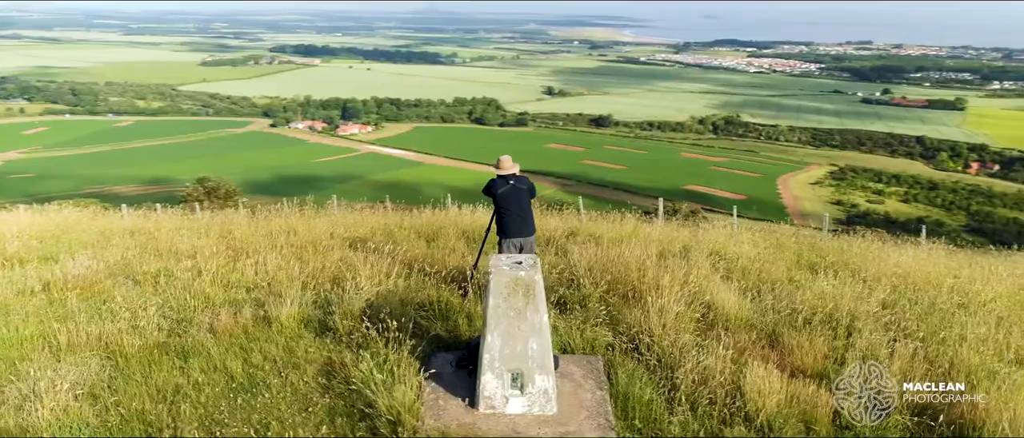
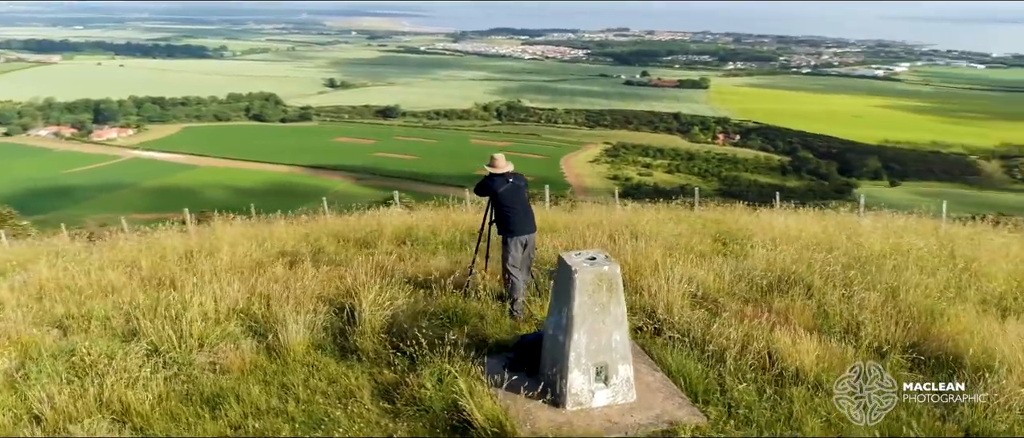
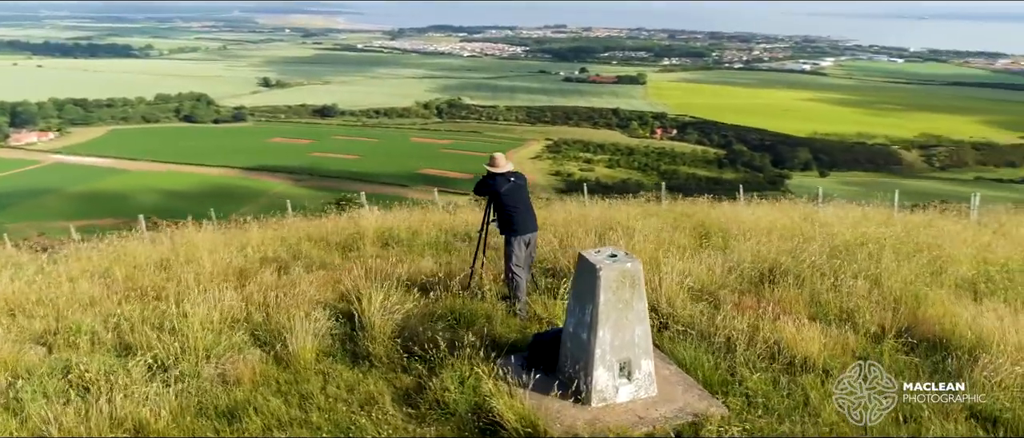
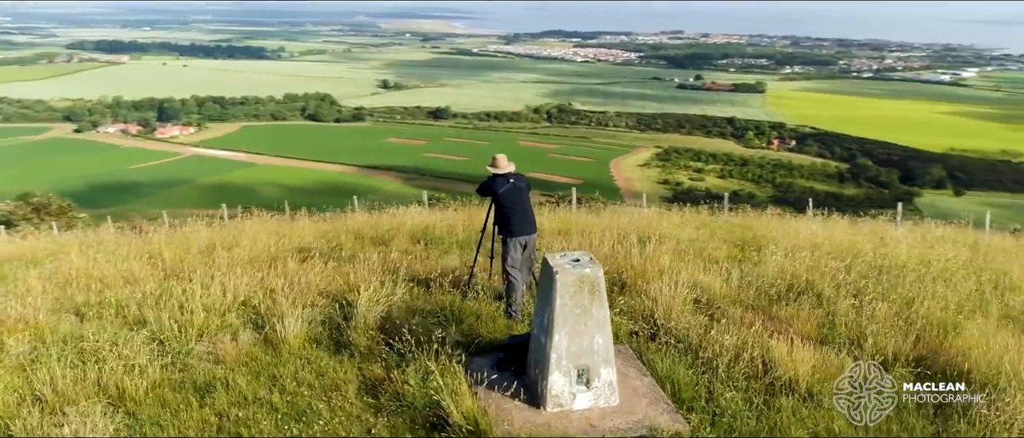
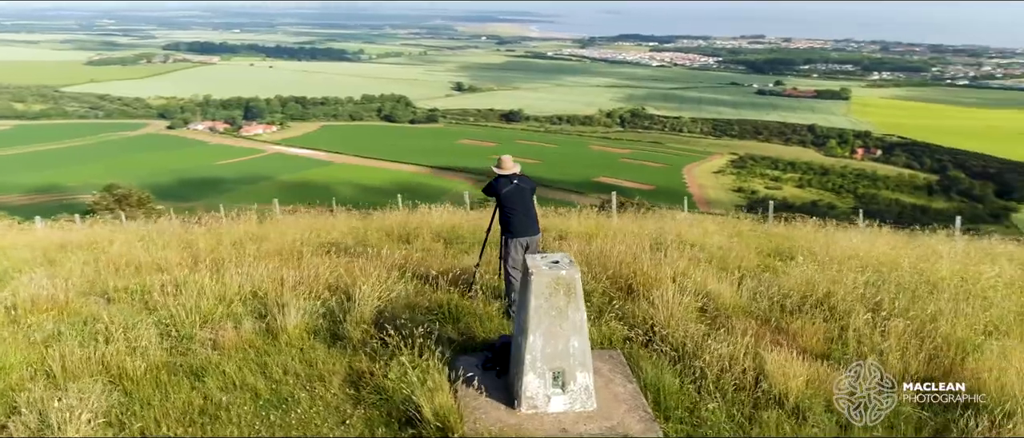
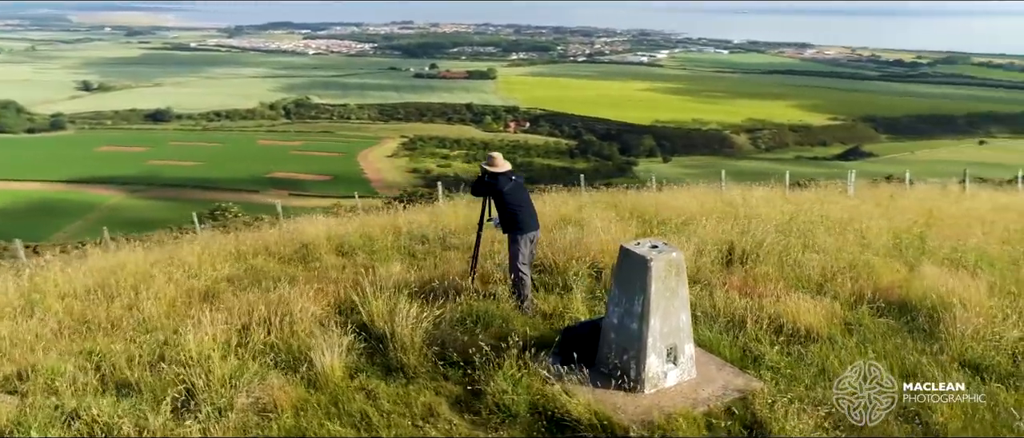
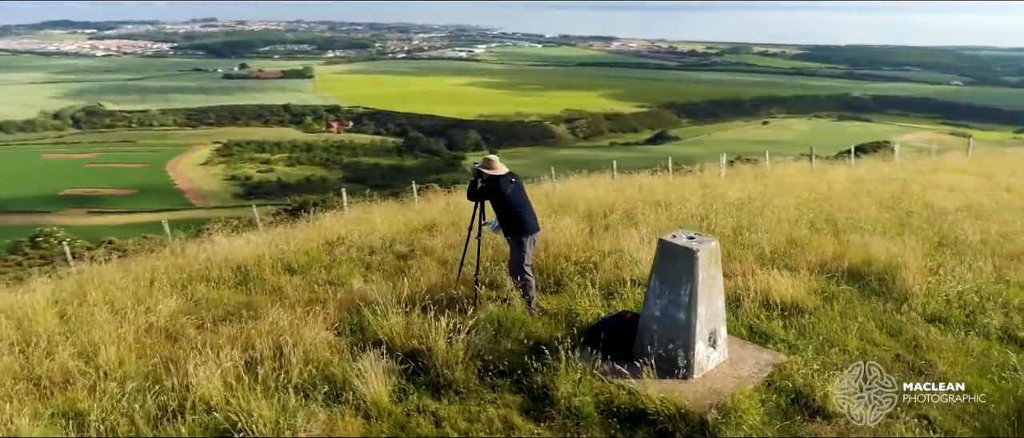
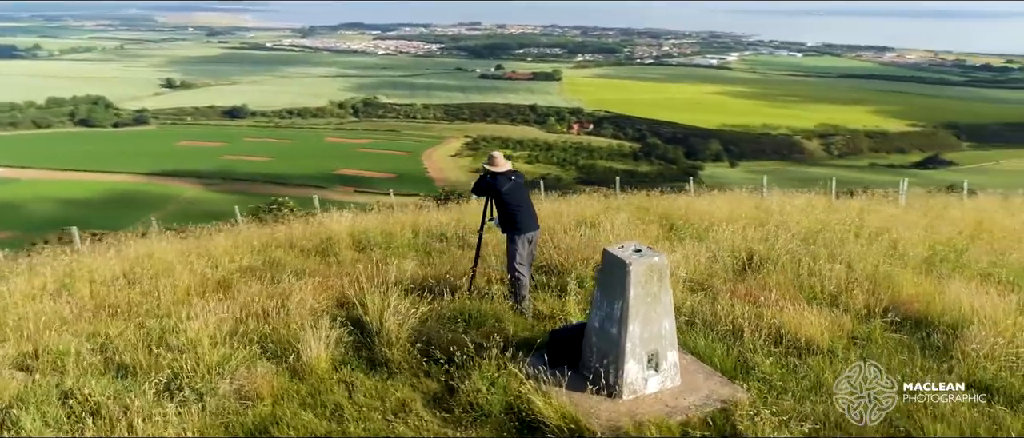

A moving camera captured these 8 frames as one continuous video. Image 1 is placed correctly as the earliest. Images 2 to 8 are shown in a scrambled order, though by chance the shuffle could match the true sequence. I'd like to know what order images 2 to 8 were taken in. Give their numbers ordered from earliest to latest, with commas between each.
5, 4, 2, 3, 8, 6, 7
